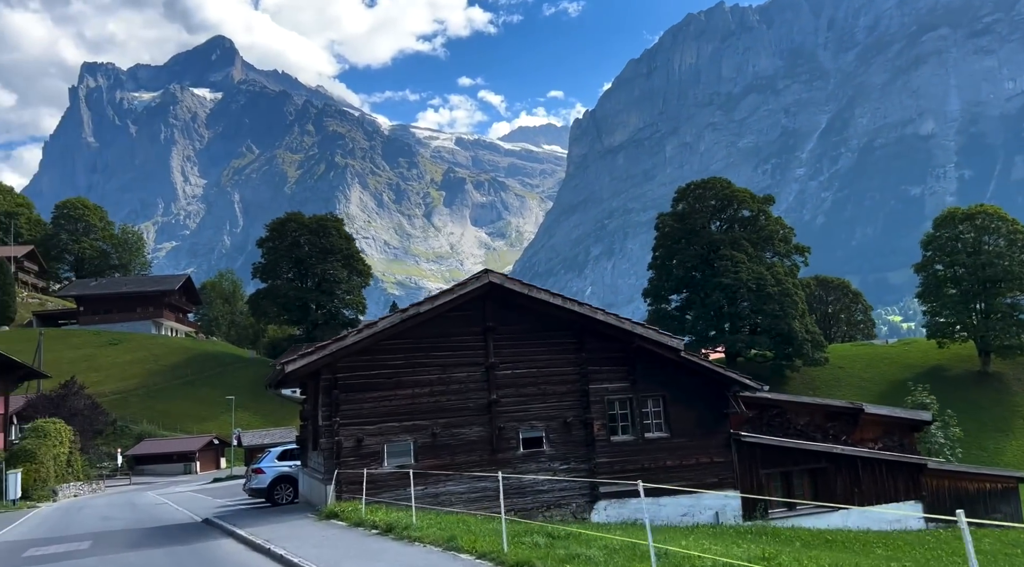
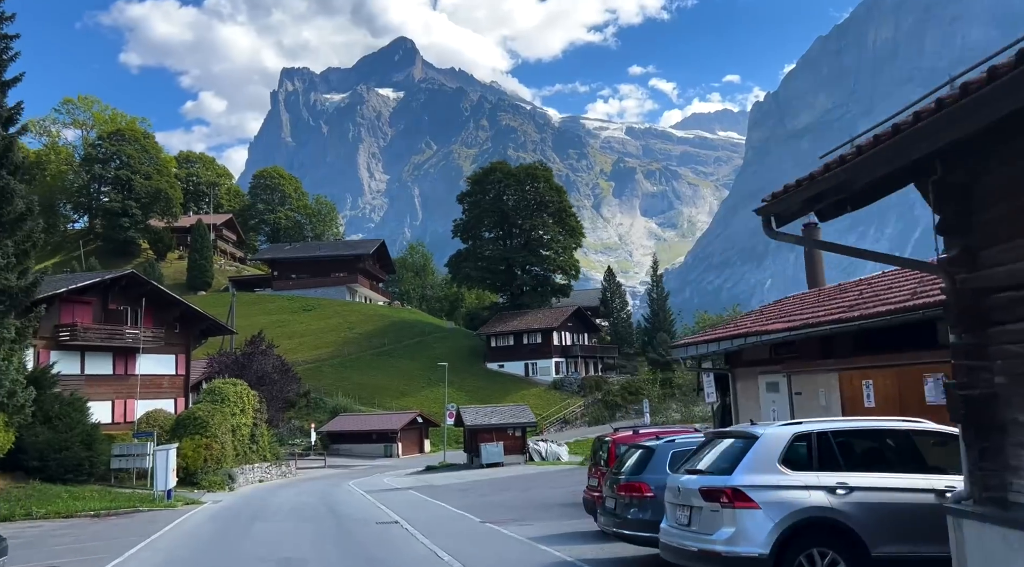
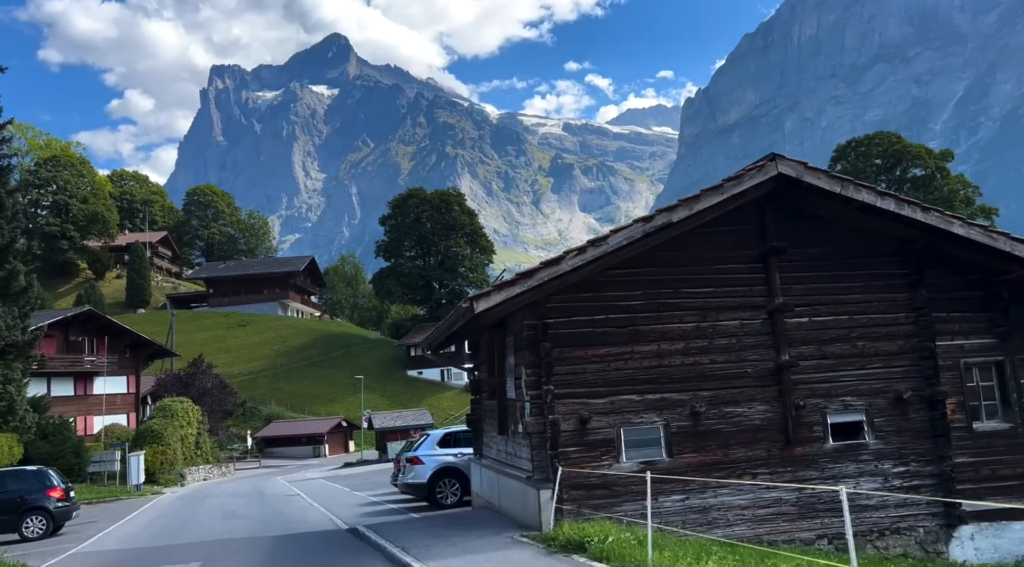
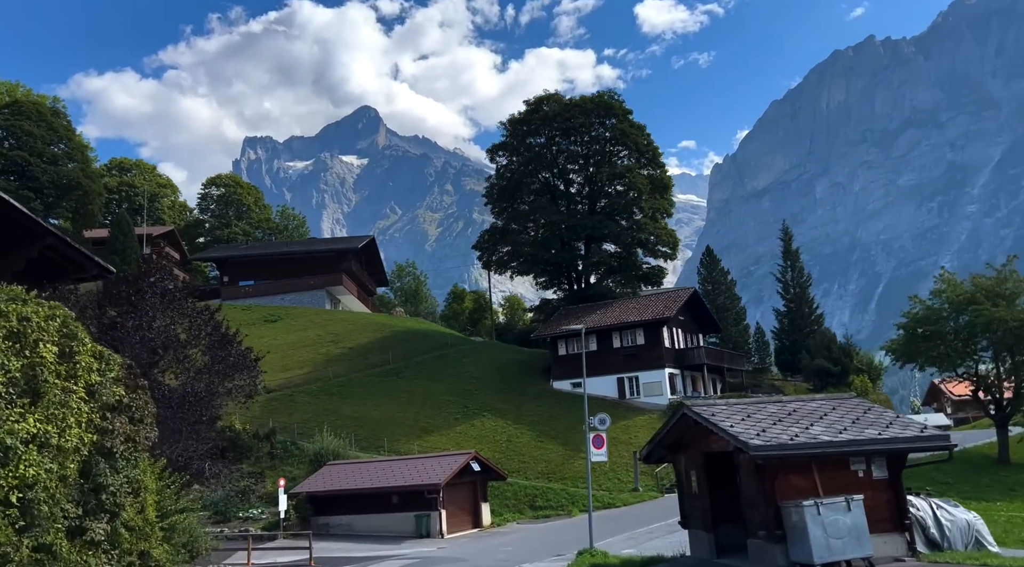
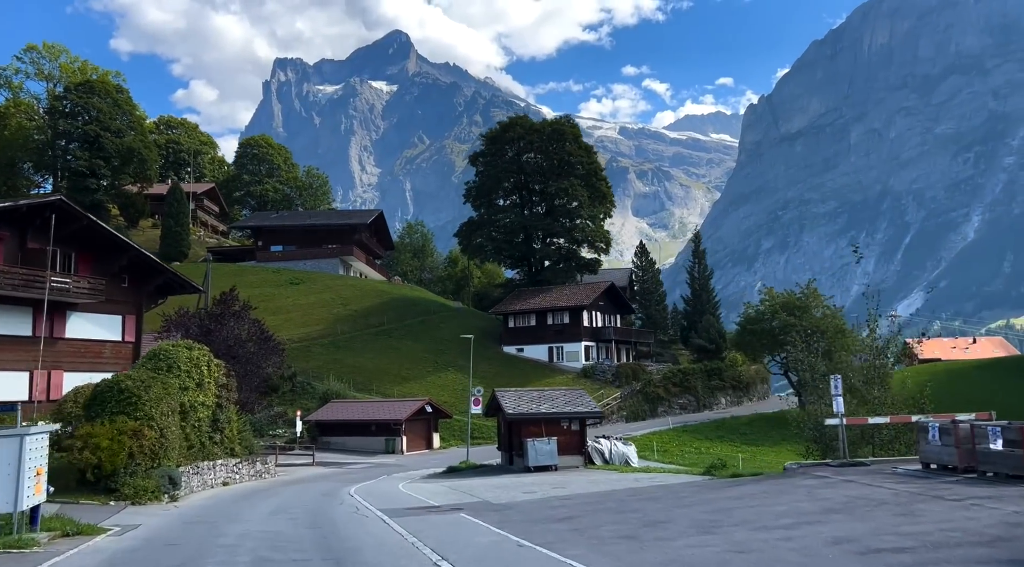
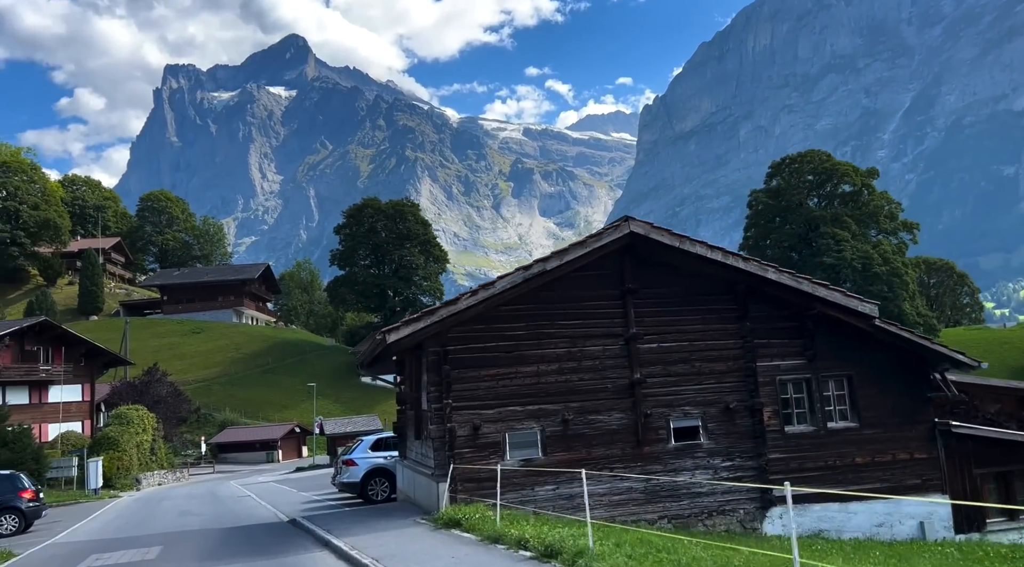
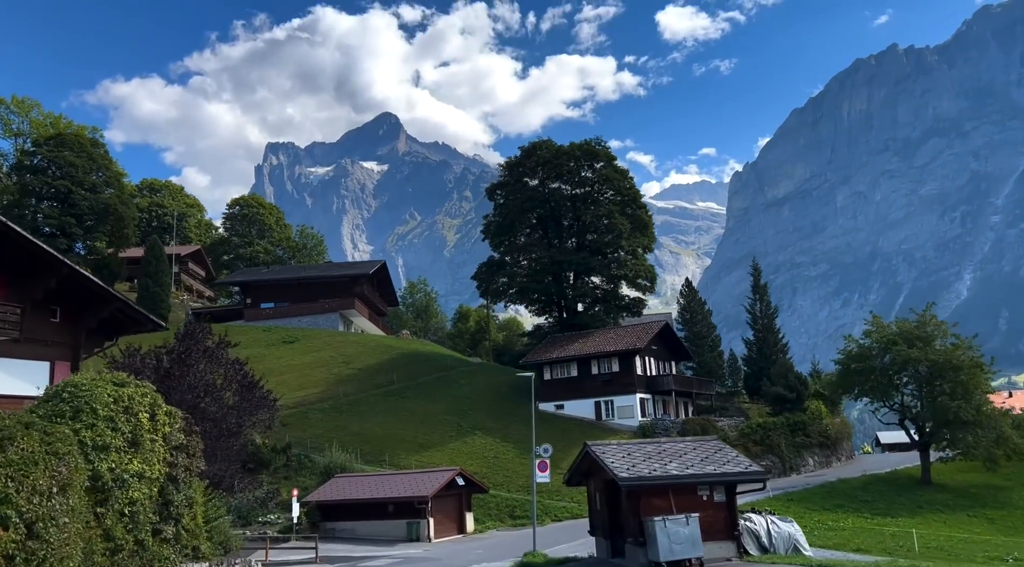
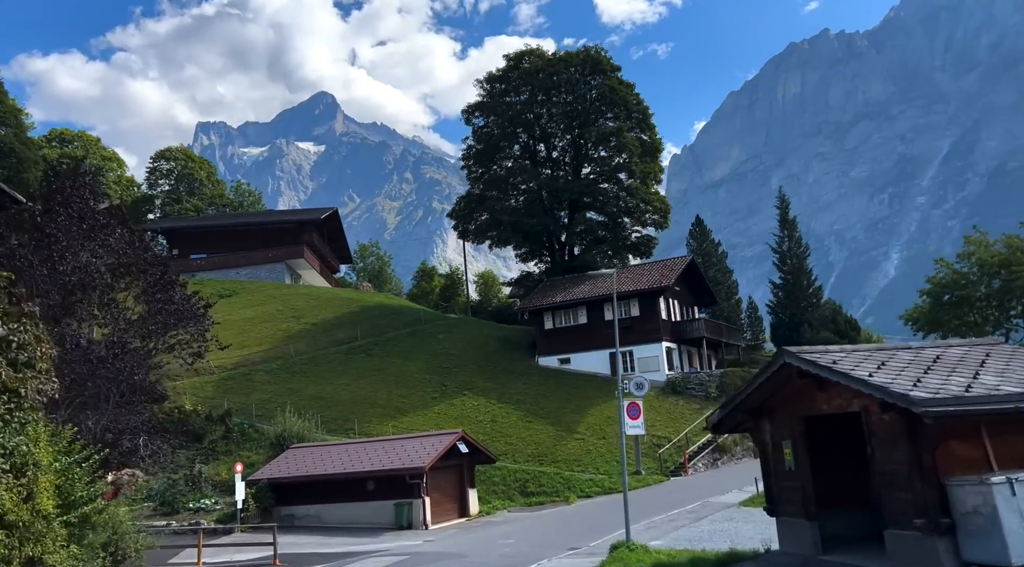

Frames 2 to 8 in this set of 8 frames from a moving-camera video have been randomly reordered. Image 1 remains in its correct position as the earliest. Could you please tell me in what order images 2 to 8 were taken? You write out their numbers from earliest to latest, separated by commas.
6, 3, 2, 5, 7, 4, 8
